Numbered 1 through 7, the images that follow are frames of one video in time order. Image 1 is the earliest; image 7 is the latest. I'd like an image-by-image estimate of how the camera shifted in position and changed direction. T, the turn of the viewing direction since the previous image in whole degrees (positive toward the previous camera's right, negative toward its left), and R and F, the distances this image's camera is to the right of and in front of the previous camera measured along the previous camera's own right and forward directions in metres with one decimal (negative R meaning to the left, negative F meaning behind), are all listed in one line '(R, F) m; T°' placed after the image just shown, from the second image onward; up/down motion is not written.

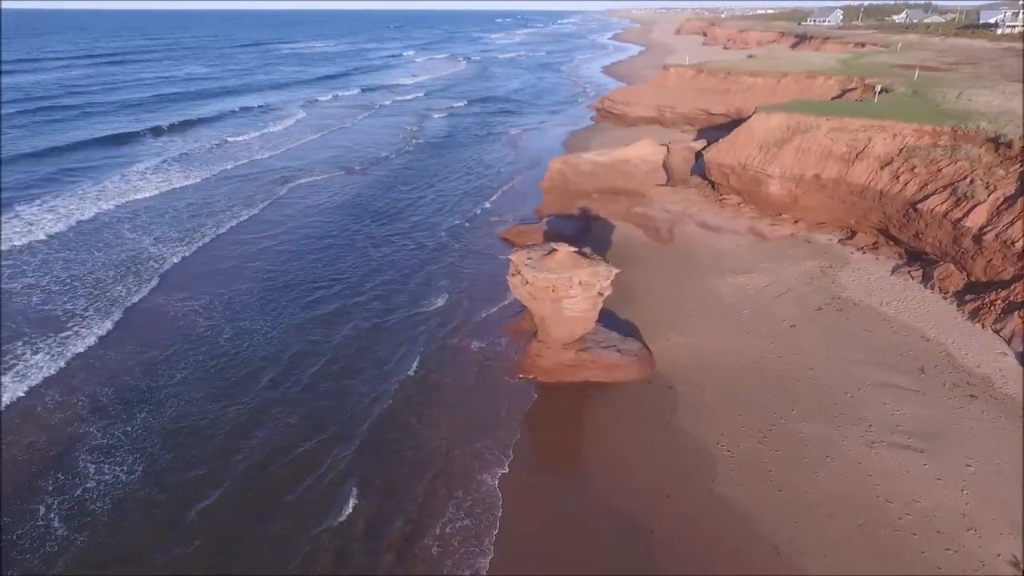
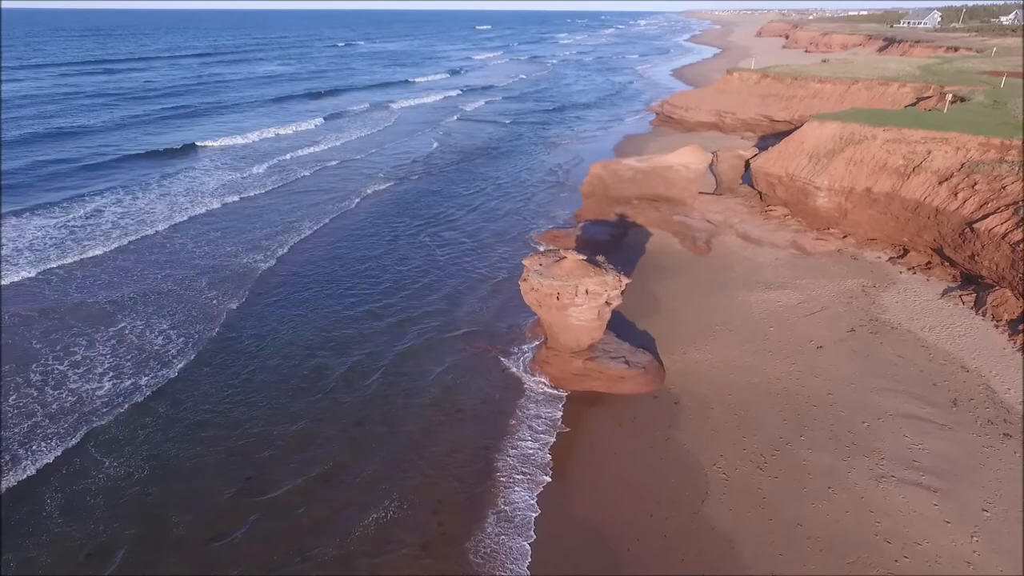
(+1.0, 0.0) m; -6°
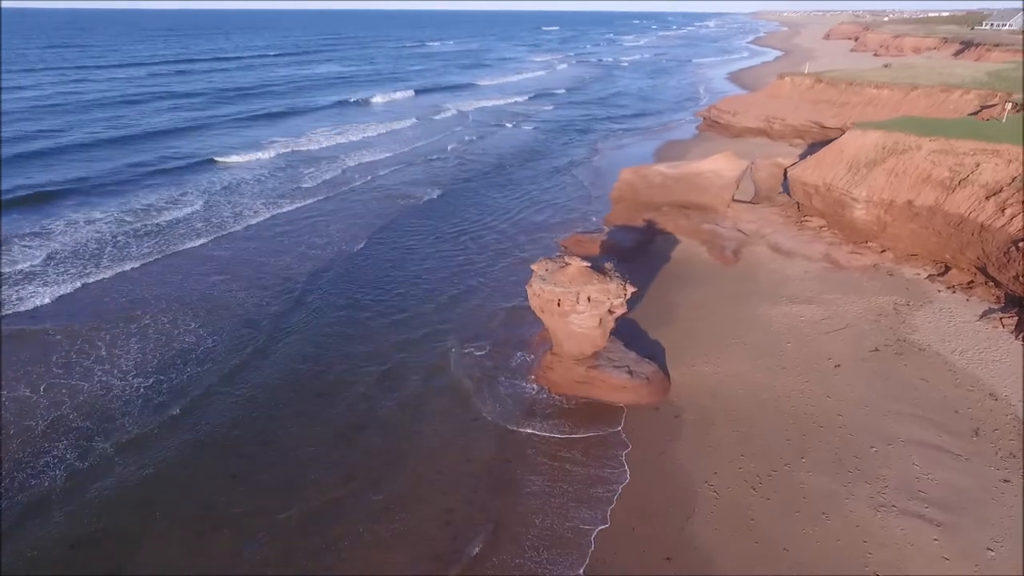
(+0.8, 0.0) m; -5°
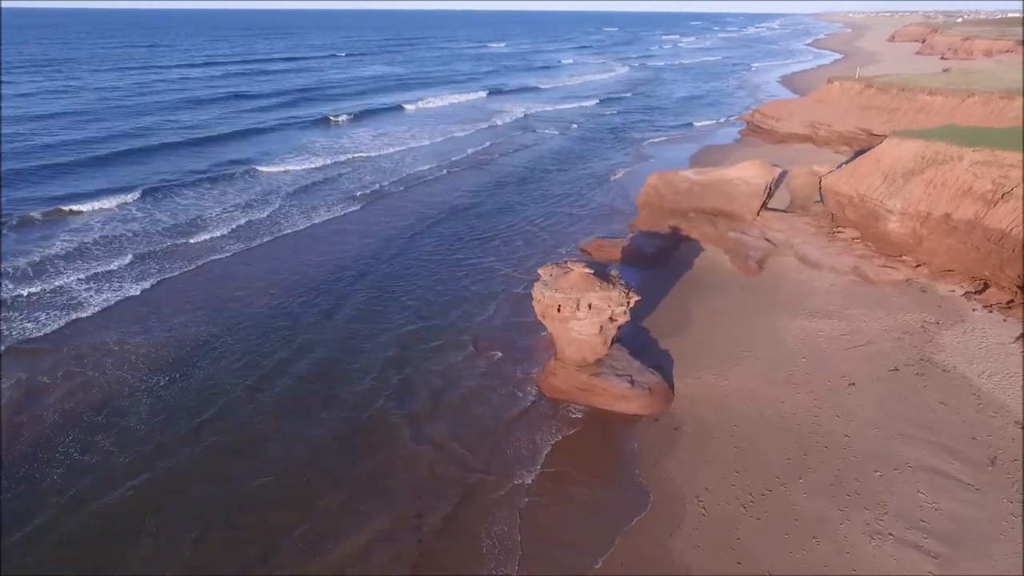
(+0.8, 0.0) m; -4°
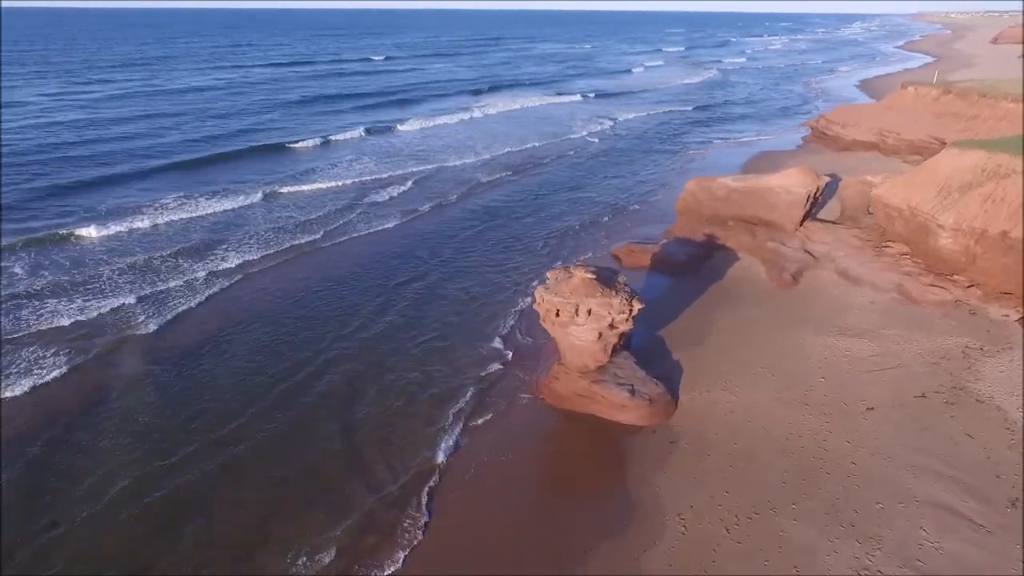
(+1.1, +0.1) m; -6°
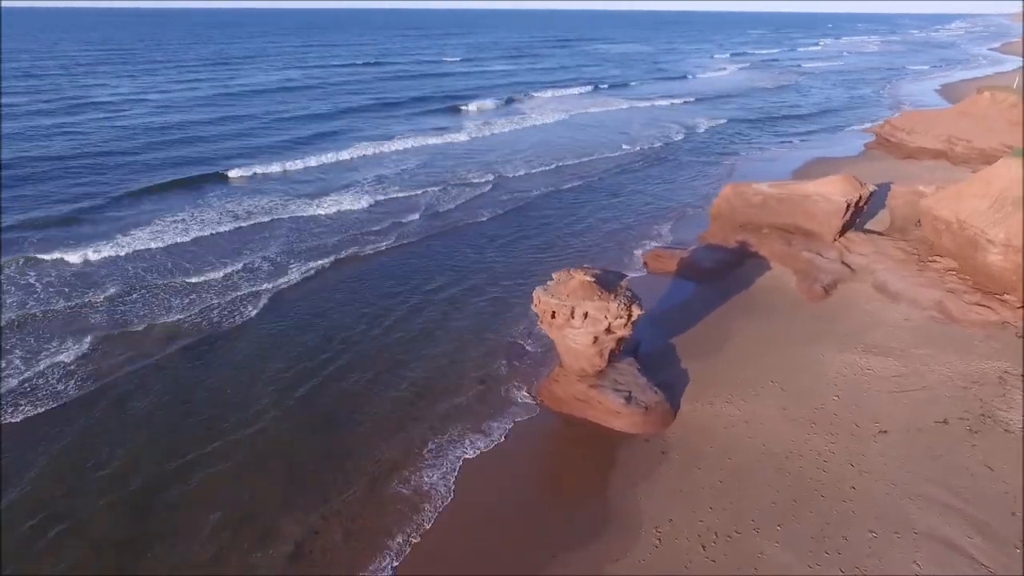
(+1.1, +0.1) m; -6°
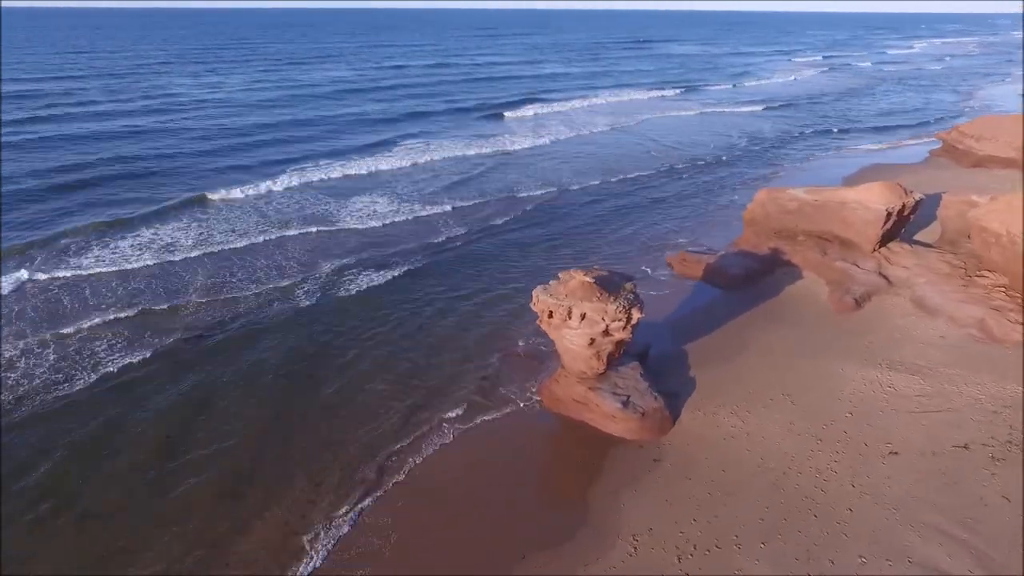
(+1.0, +0.1) m; -5°
